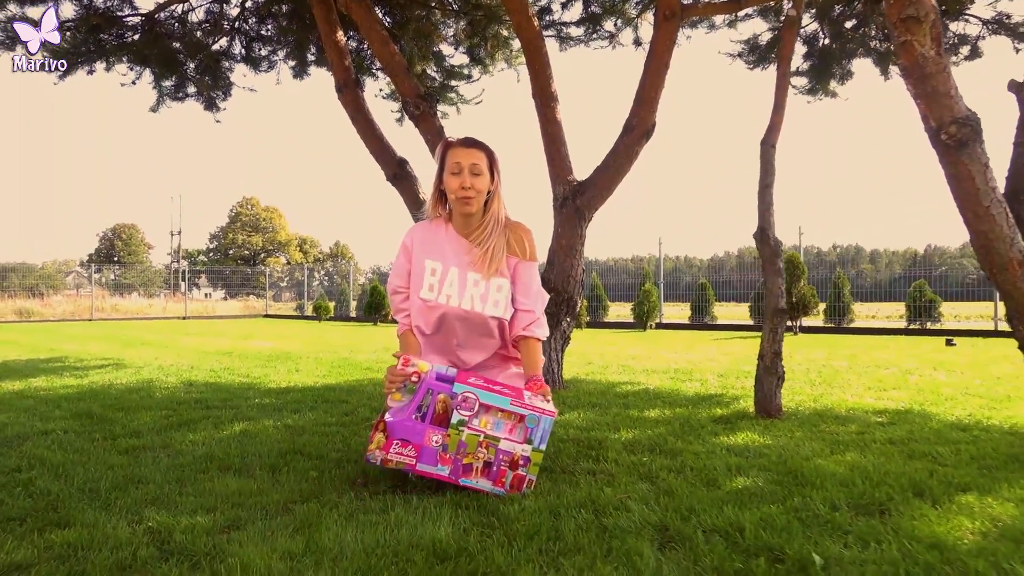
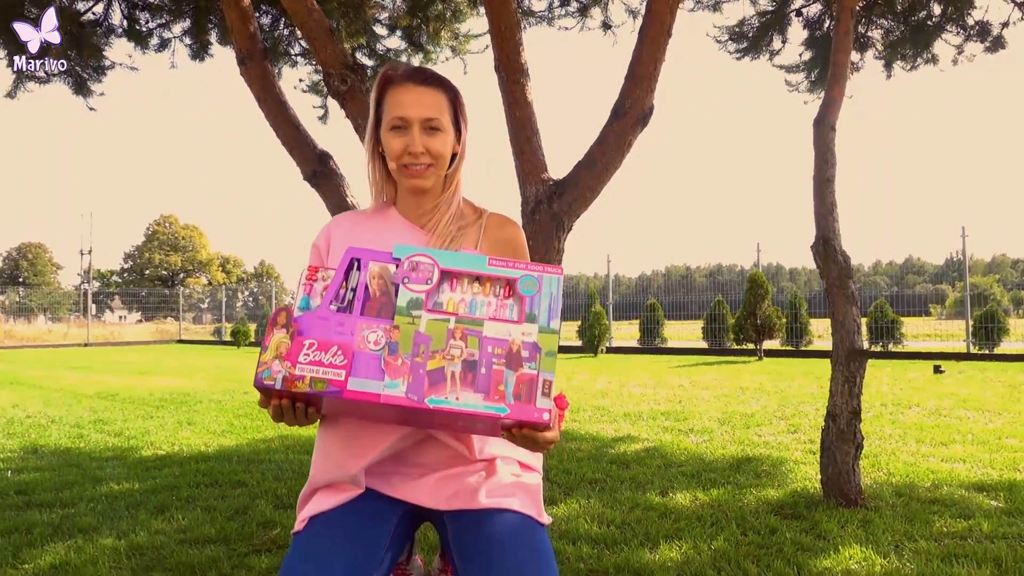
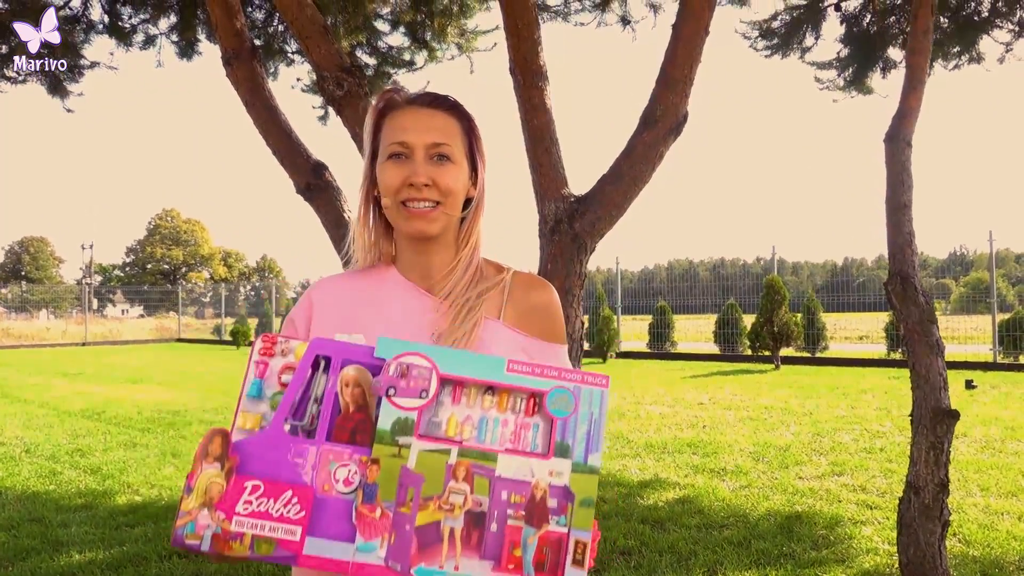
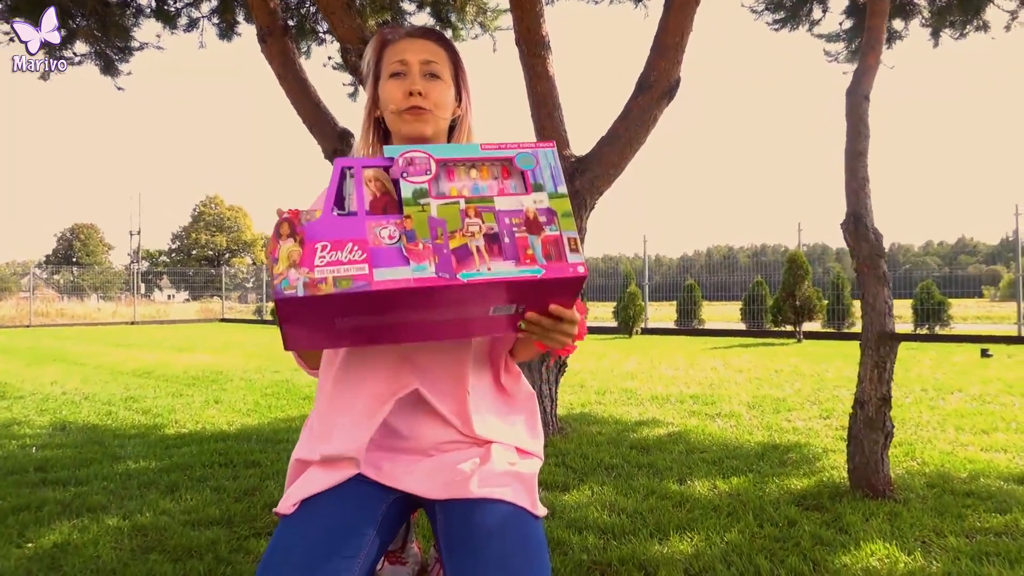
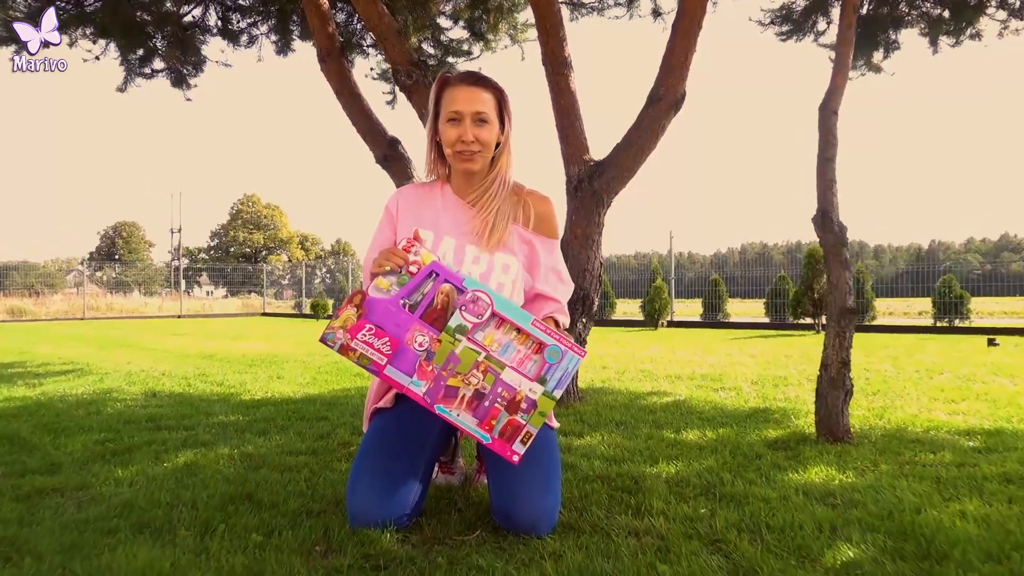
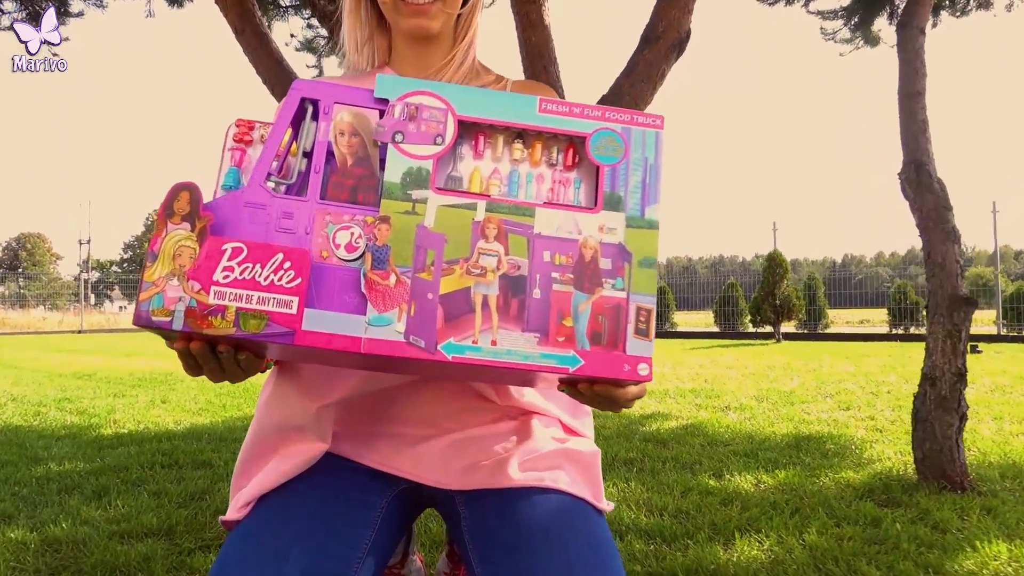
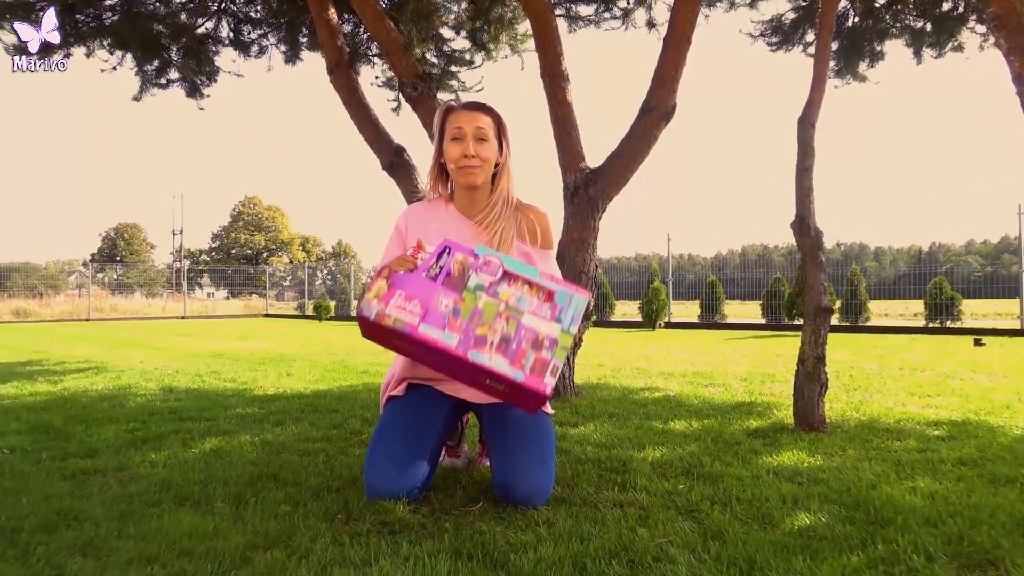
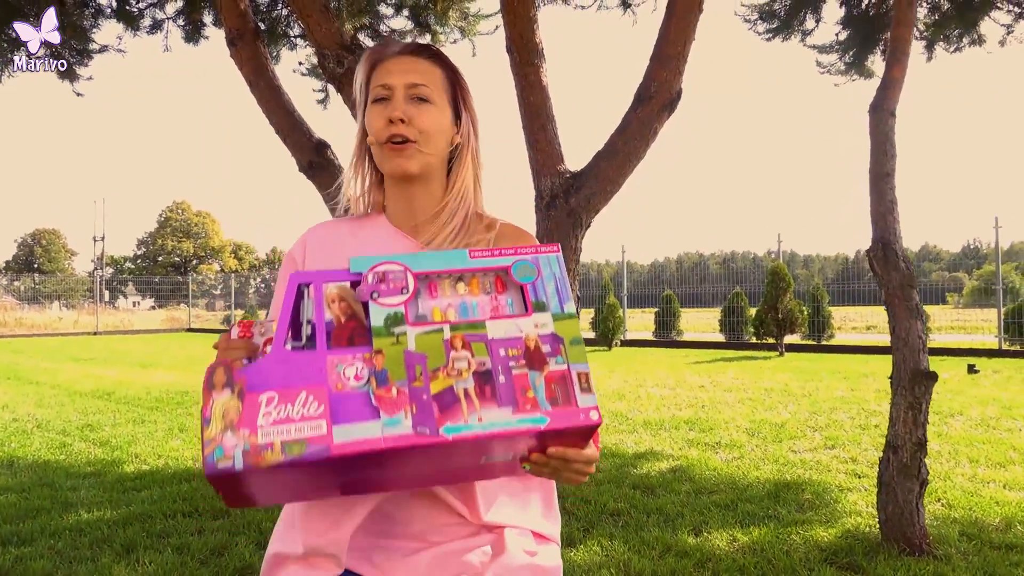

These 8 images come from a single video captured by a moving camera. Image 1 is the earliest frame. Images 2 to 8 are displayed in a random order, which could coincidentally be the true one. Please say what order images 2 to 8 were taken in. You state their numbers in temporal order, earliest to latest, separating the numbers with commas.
7, 5, 4, 8, 3, 2, 6
